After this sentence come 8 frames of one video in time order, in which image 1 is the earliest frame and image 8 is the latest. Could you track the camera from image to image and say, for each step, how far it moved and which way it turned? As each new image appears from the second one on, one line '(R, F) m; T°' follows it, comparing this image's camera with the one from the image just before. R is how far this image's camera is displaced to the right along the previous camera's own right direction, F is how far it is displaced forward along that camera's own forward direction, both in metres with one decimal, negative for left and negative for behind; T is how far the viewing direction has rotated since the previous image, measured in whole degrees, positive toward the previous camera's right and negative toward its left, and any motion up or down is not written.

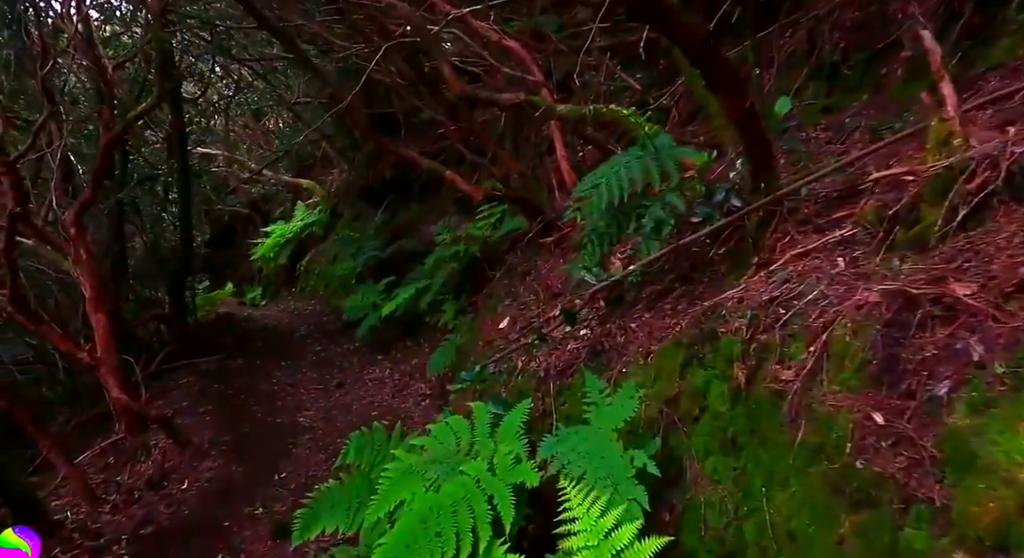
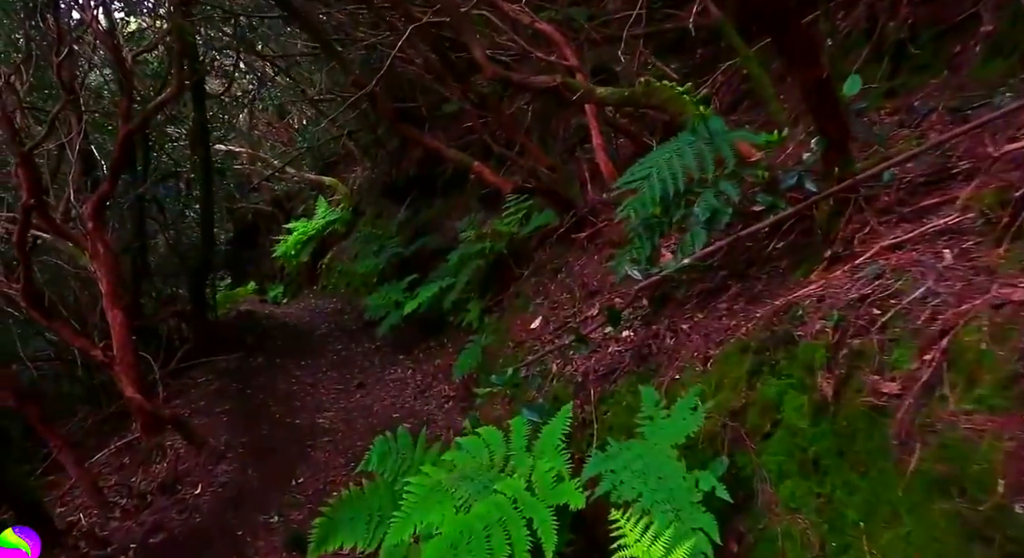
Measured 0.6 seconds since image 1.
(-0.1, +0.3) m; -2°
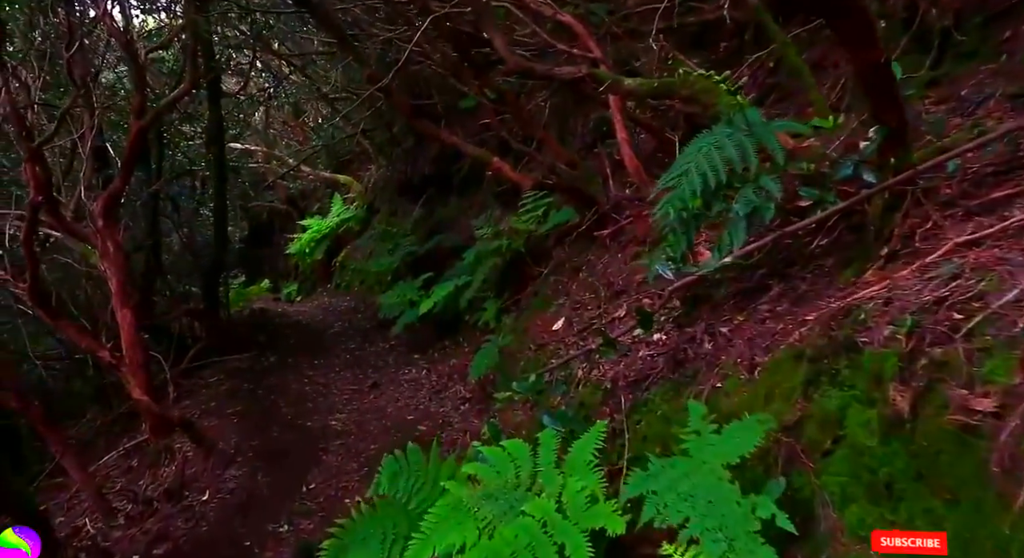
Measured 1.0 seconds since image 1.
(0.0, +0.2) m; -1°
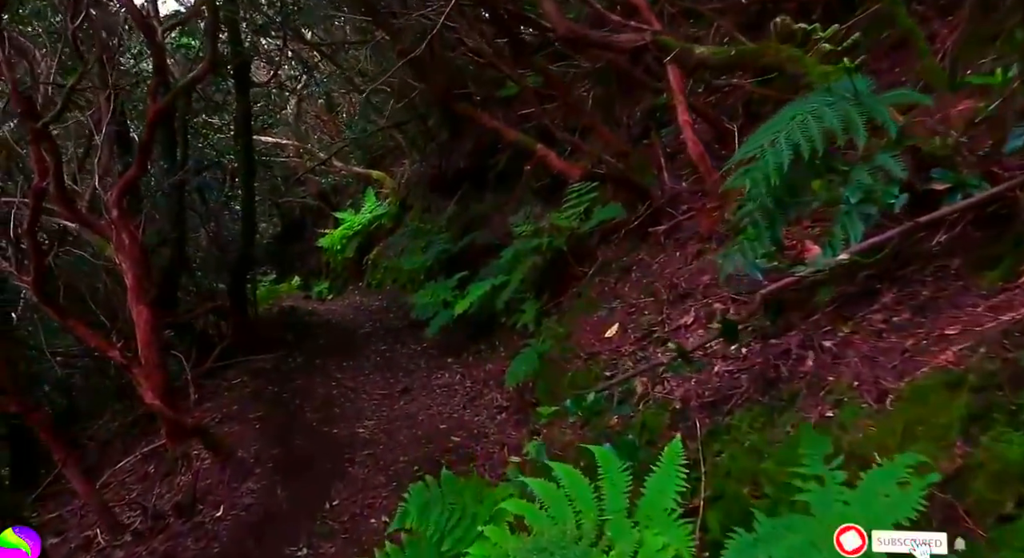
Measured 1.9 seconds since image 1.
(-0.1, +0.4) m; -2°
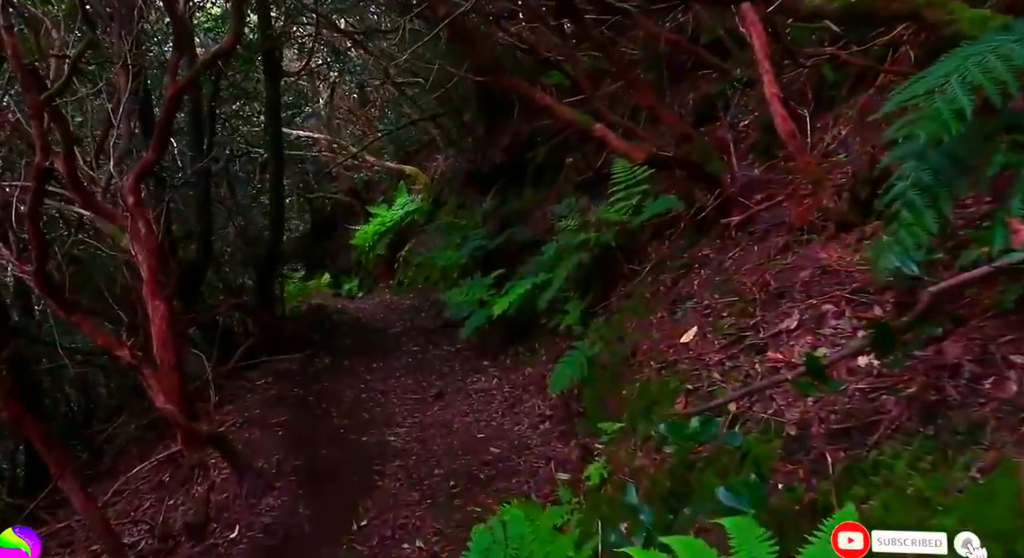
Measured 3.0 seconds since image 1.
(-0.1, +0.5) m; -2°
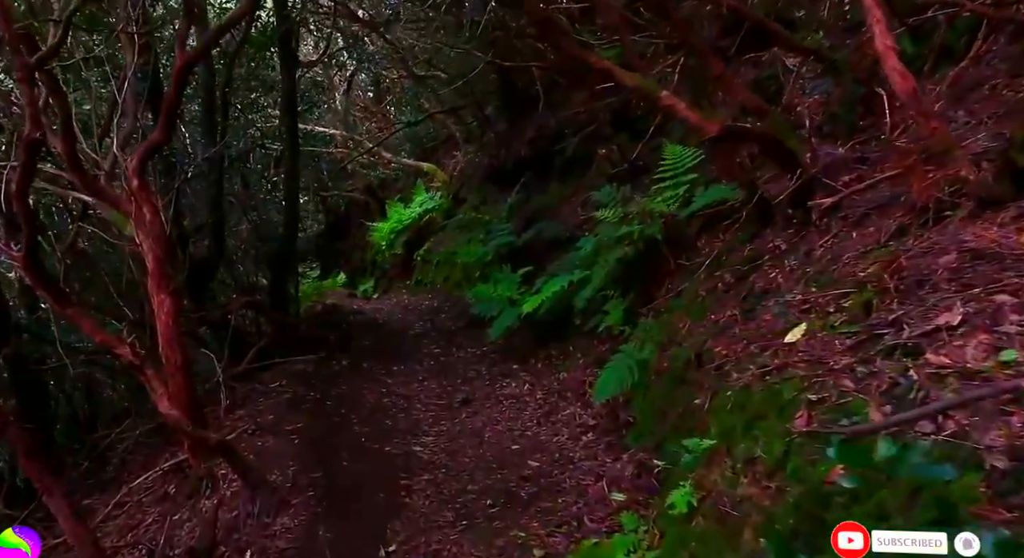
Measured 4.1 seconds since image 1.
(-0.2, +0.5) m; -1°
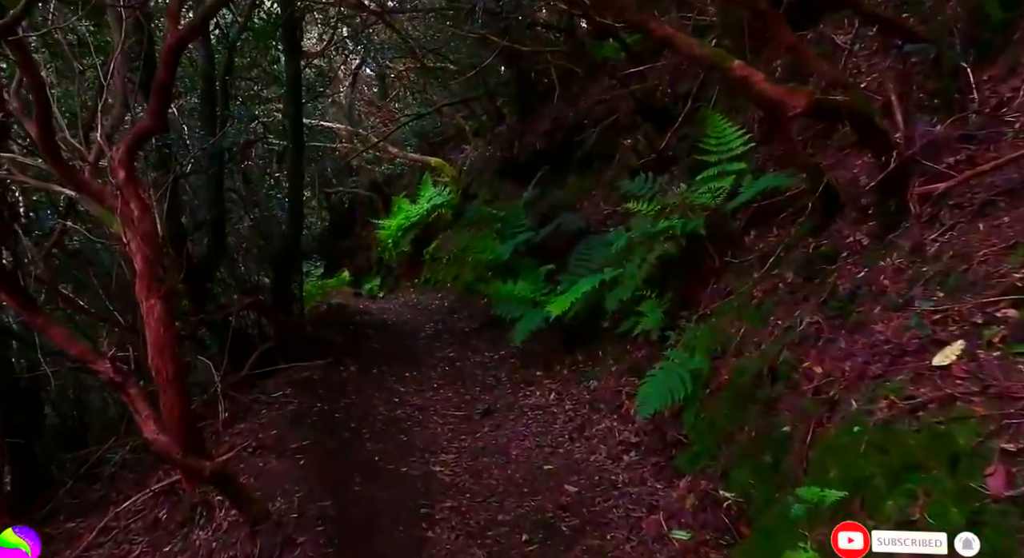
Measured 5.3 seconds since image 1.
(-0.2, +0.6) m; 0°
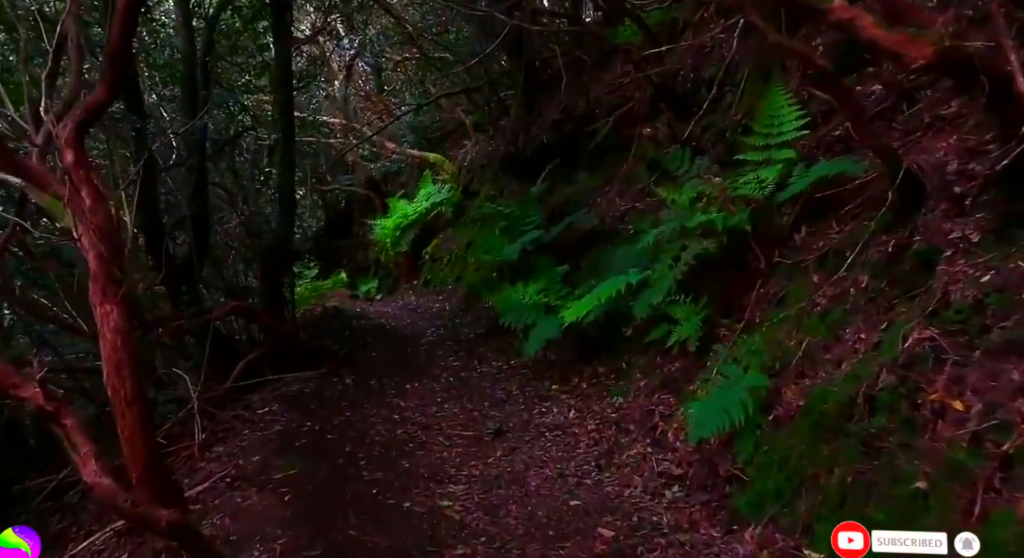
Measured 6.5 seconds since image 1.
(-0.1, +0.7) m; 0°
